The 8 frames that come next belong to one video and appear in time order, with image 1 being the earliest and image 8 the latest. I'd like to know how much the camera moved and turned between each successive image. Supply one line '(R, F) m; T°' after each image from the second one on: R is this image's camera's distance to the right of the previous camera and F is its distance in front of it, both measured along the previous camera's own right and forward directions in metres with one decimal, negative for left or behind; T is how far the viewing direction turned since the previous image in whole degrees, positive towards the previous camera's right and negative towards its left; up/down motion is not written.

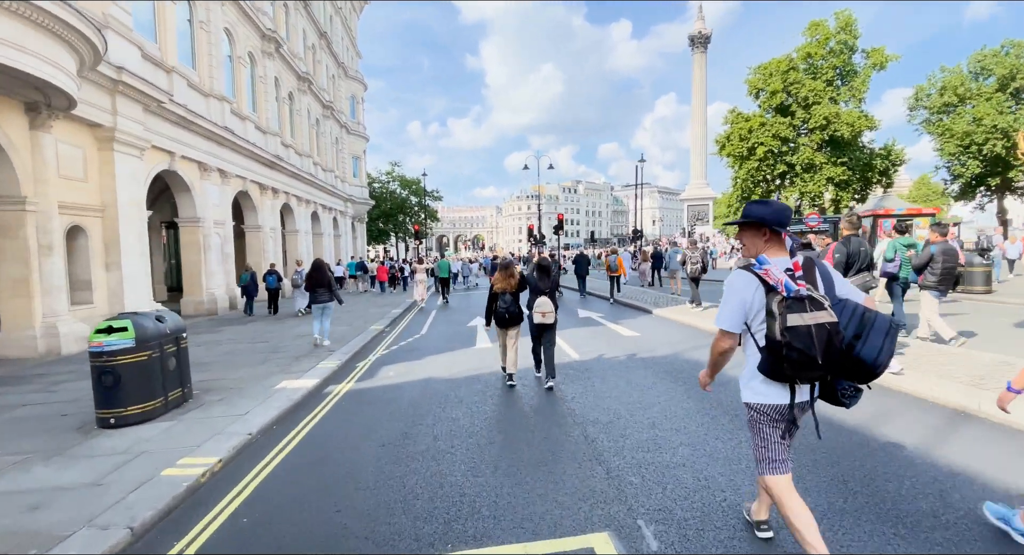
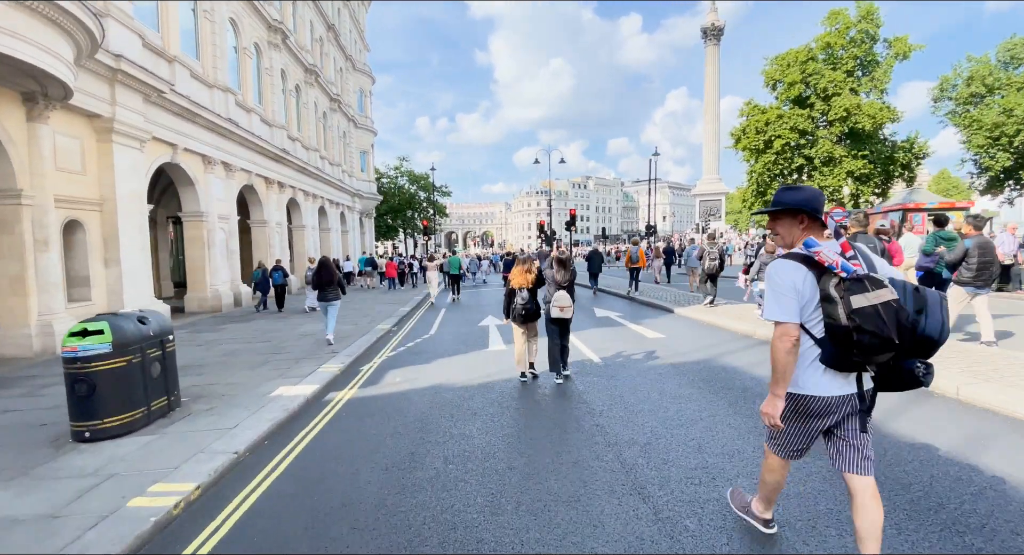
(-0.1, +0.6) m; -1°
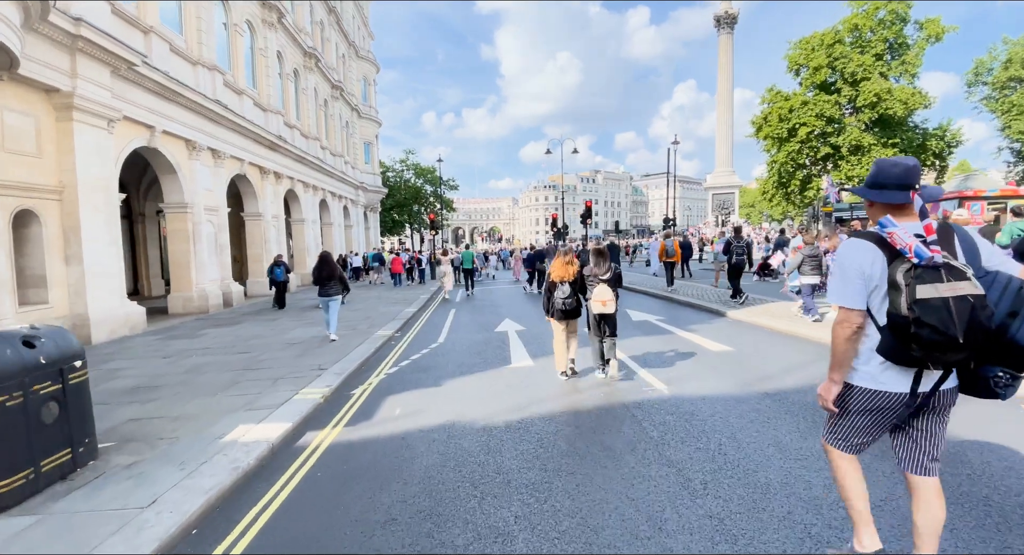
(-0.3, +1.6) m; -1°
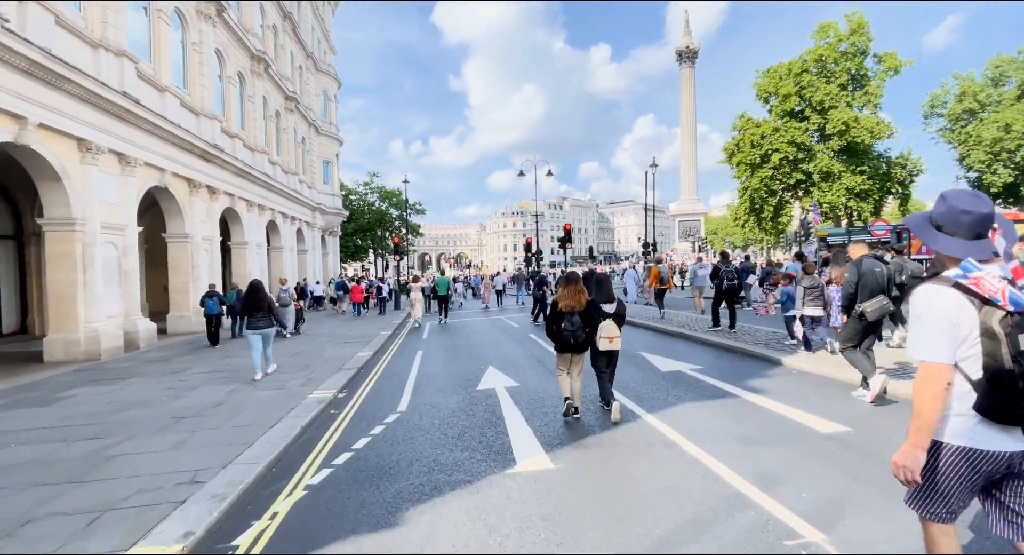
(-0.3, +2.5) m; +4°
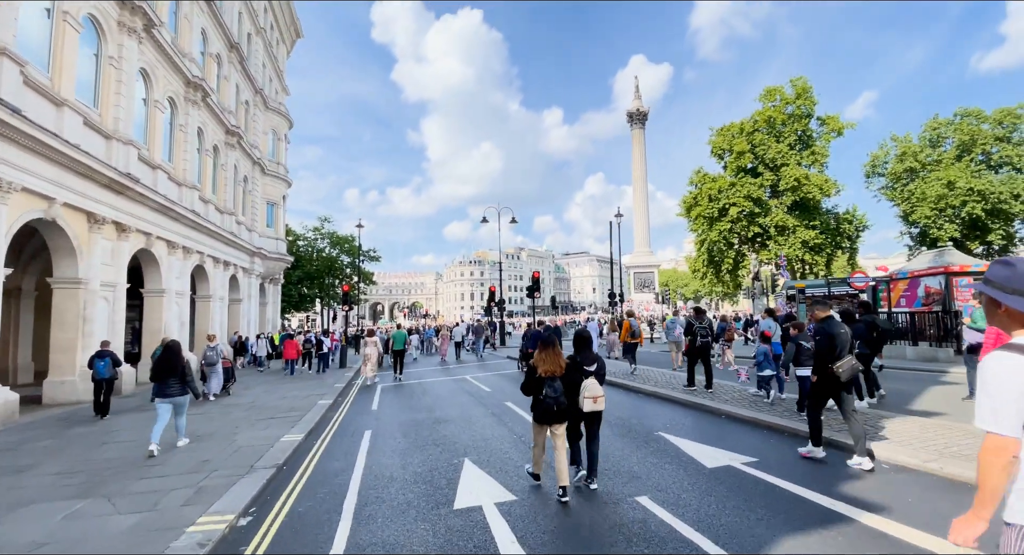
(-0.4, +2.0) m; +5°
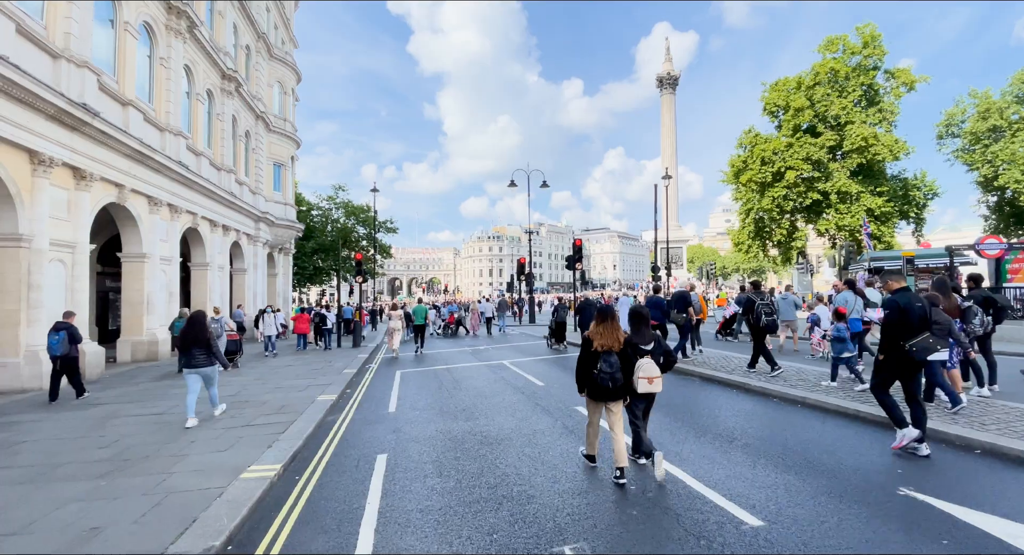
(-0.9, +3.1) m; -2°
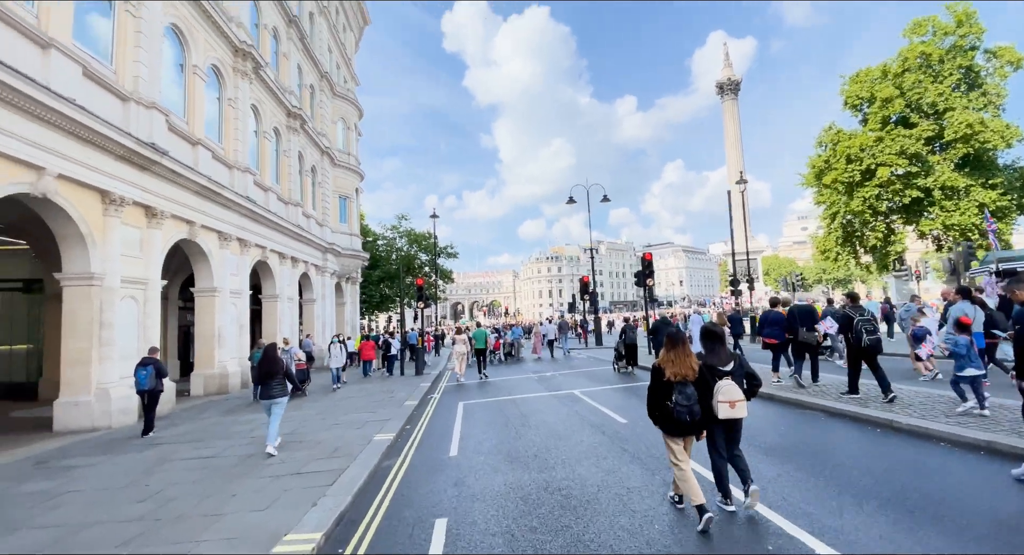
(-0.2, +1.0) m; -7°
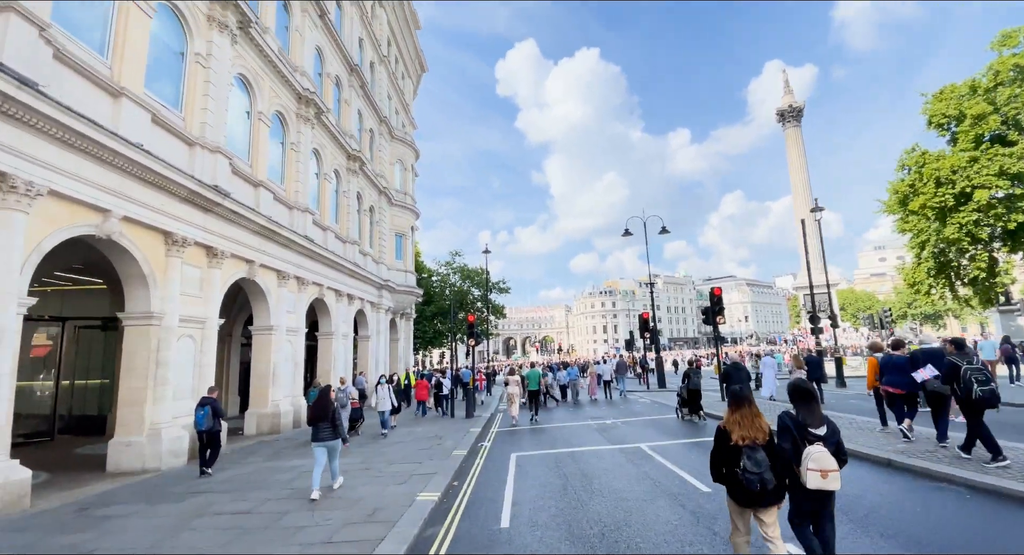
(-0.1, +0.8) m; -6°
